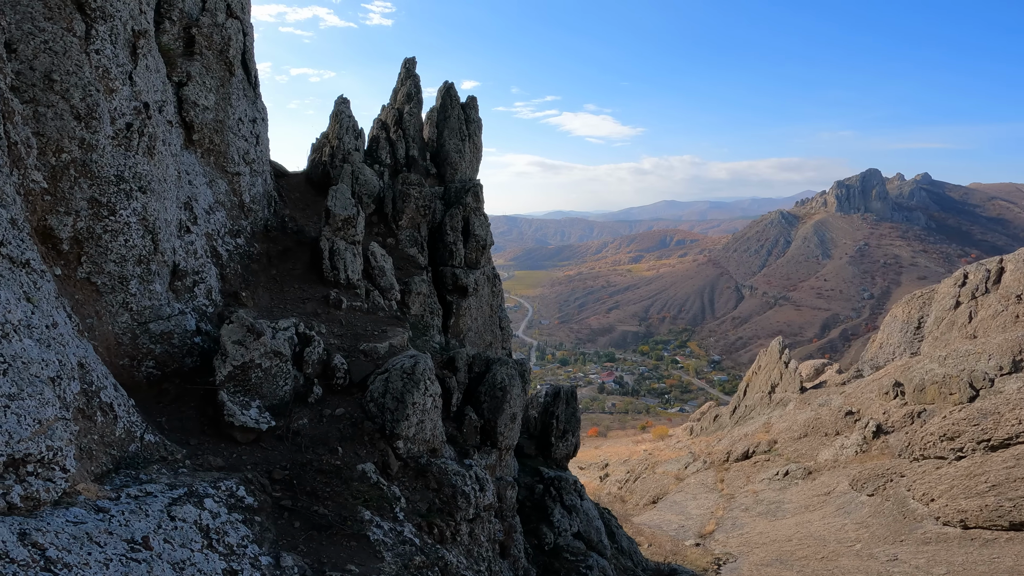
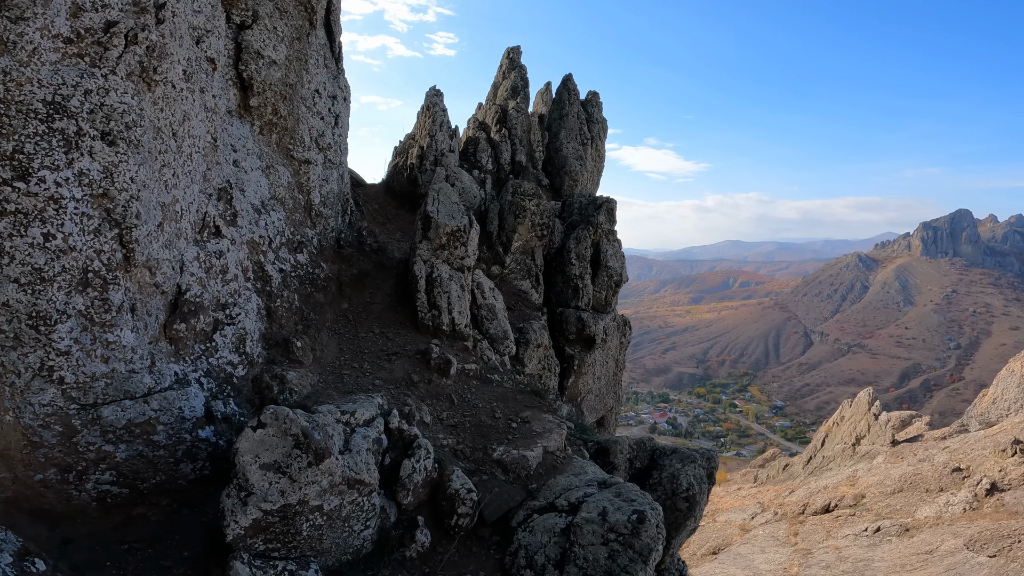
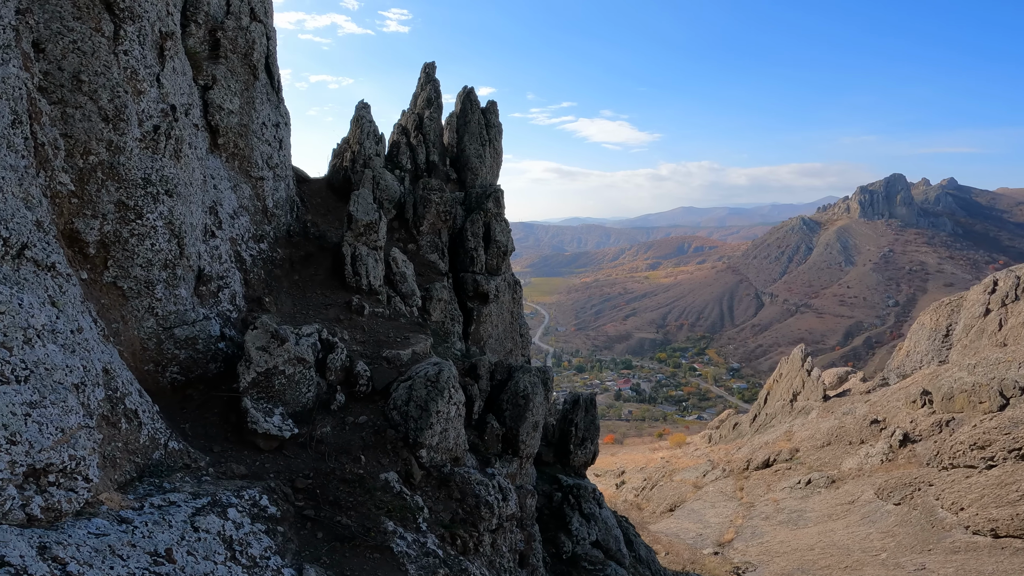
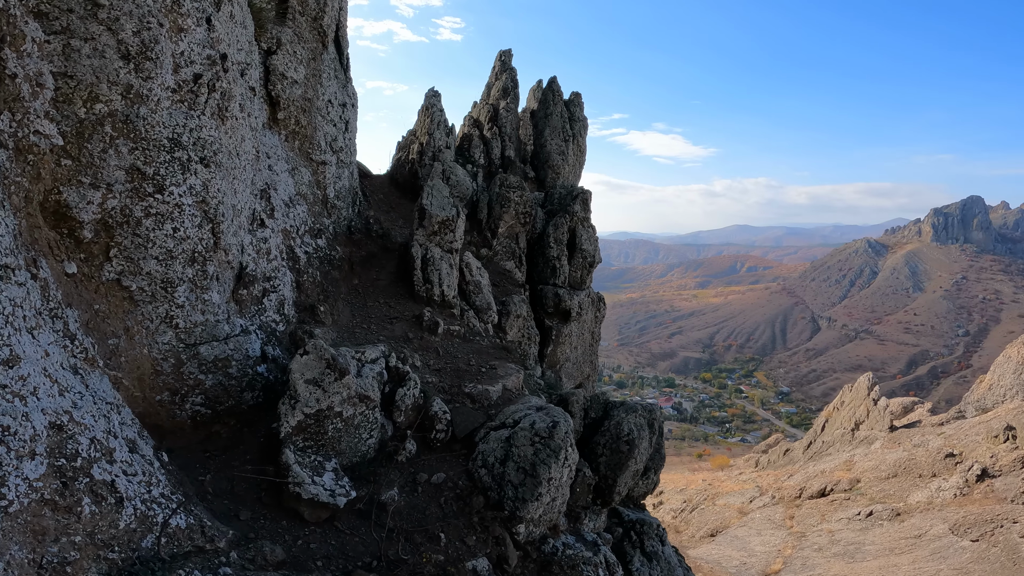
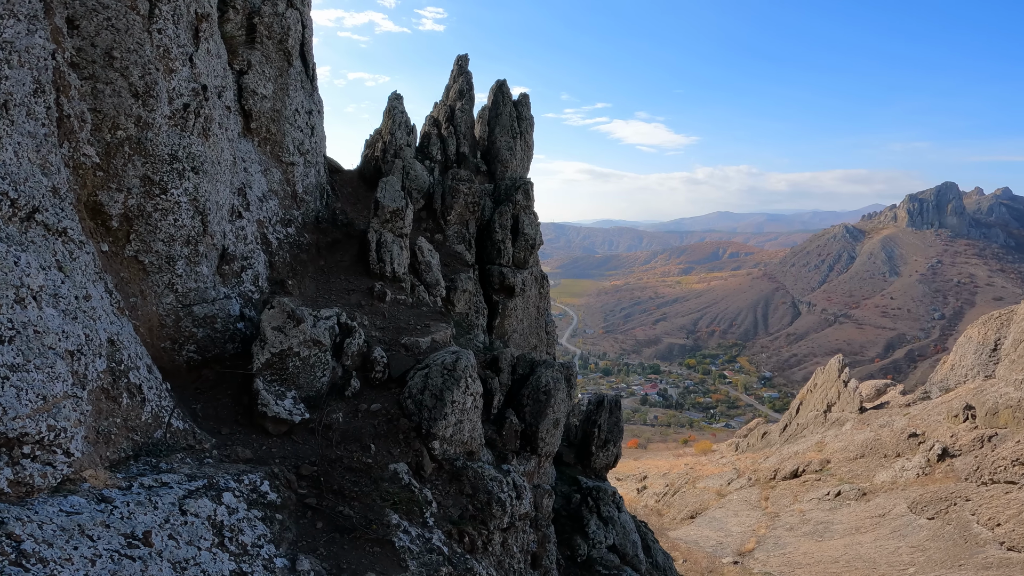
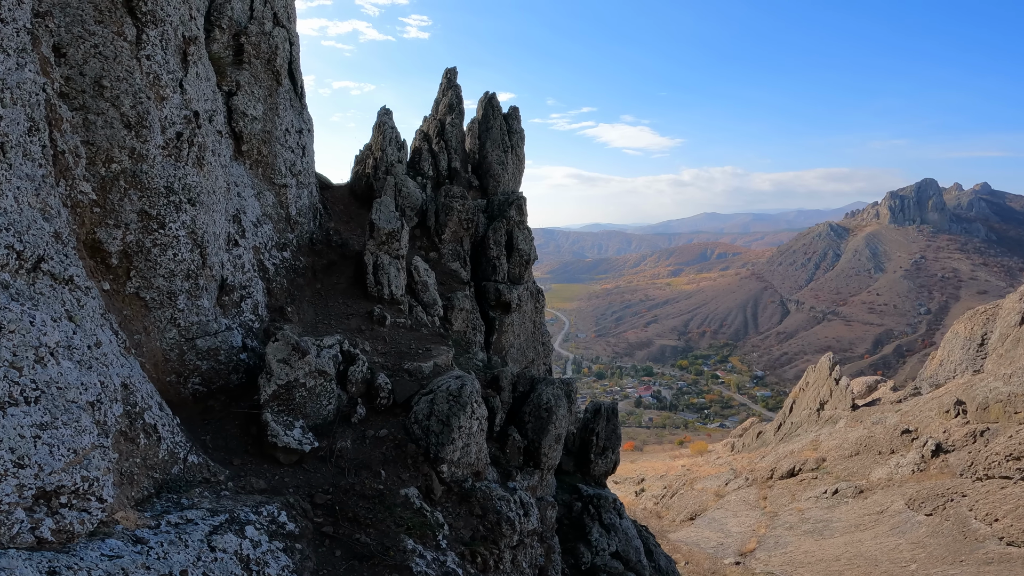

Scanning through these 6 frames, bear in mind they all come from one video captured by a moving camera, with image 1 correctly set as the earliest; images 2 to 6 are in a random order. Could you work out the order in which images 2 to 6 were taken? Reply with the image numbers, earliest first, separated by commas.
3, 6, 5, 4, 2
